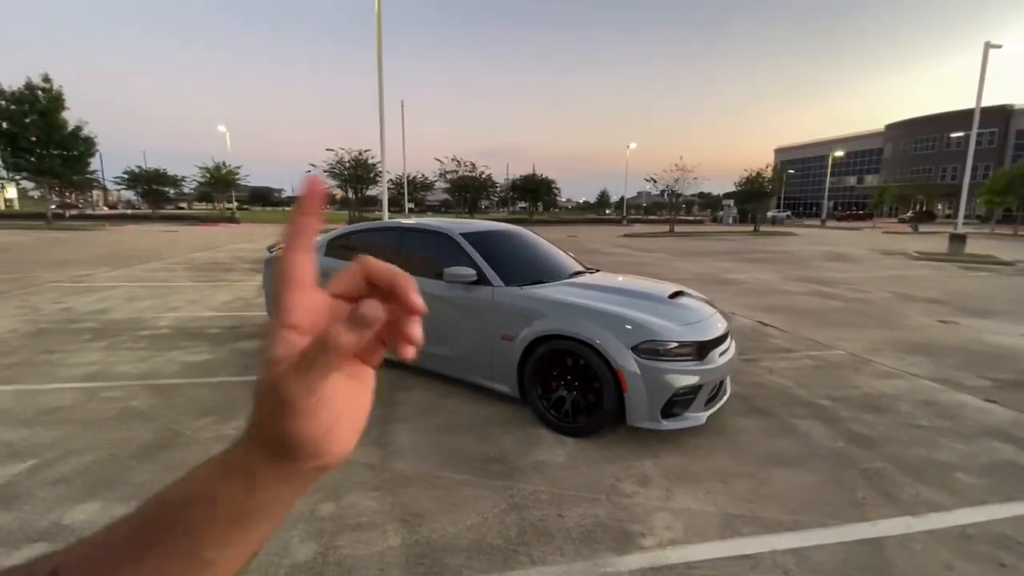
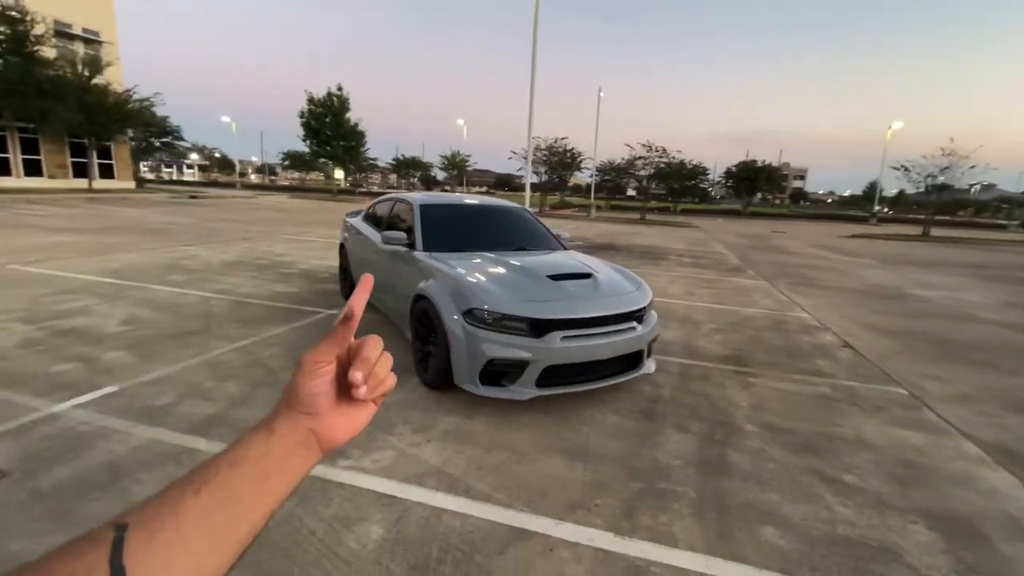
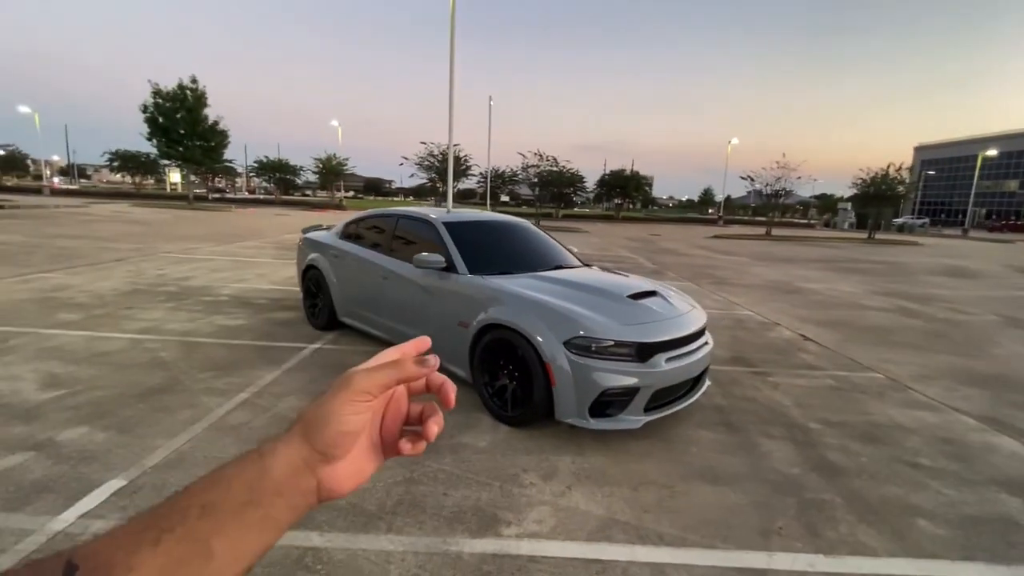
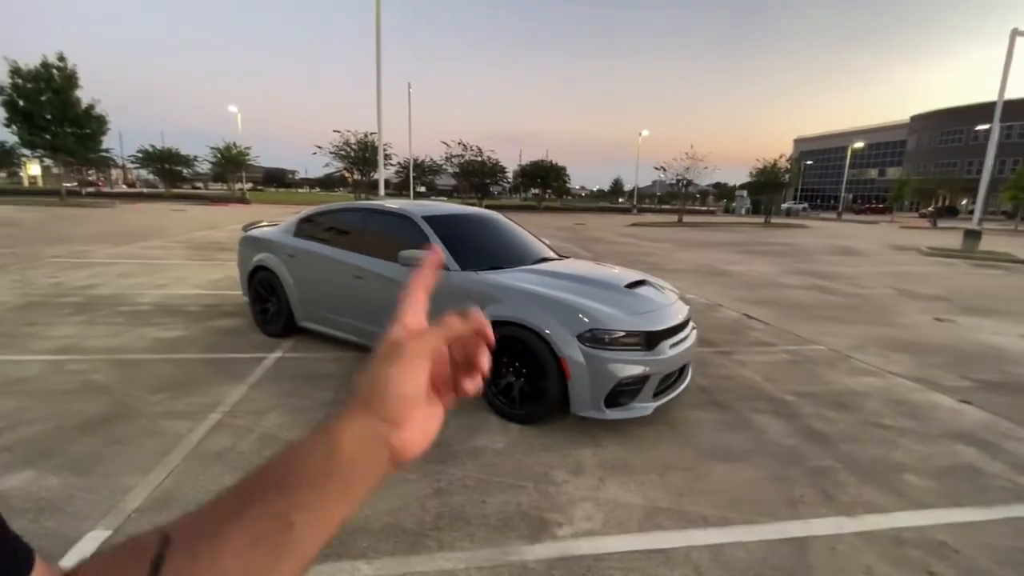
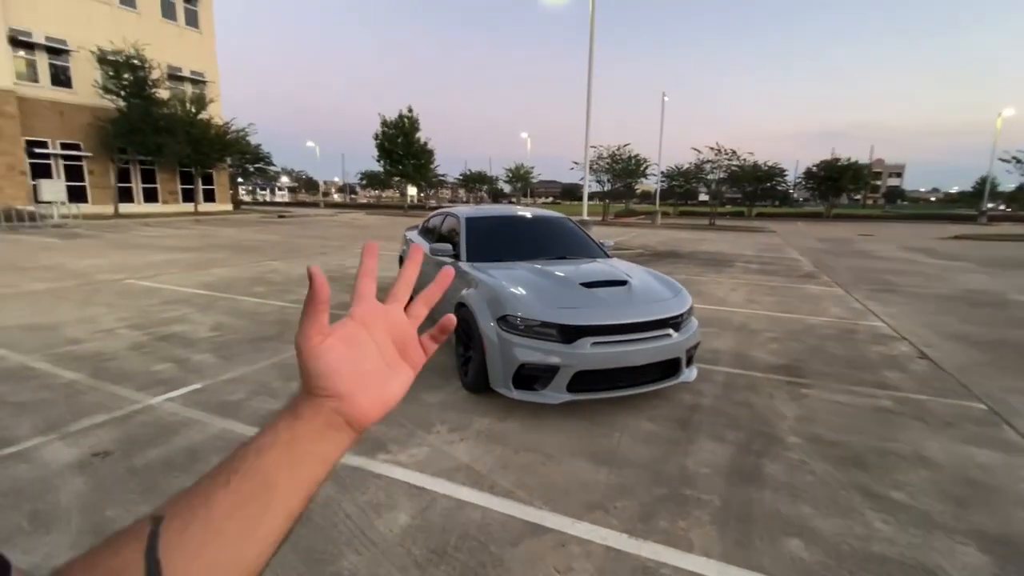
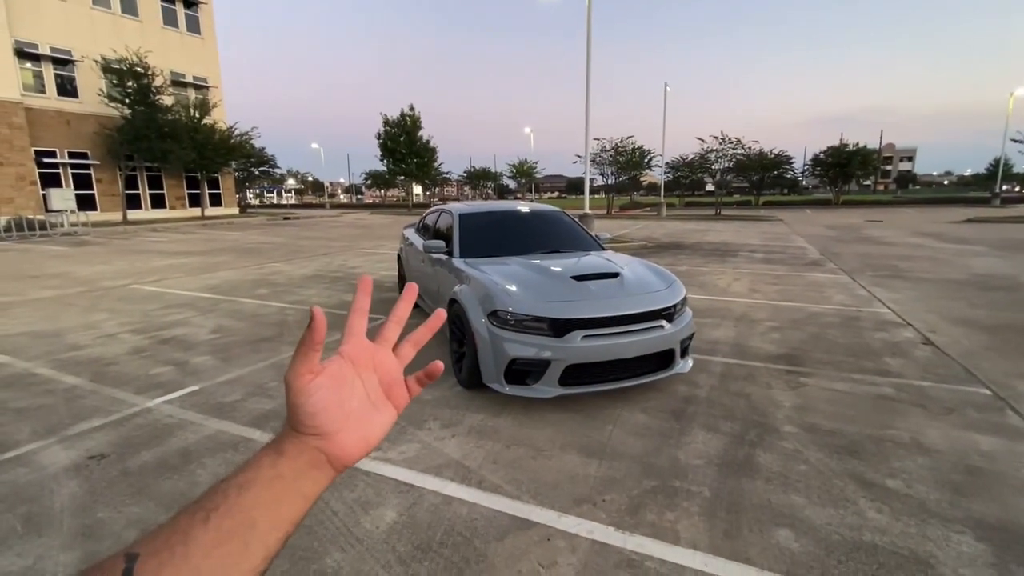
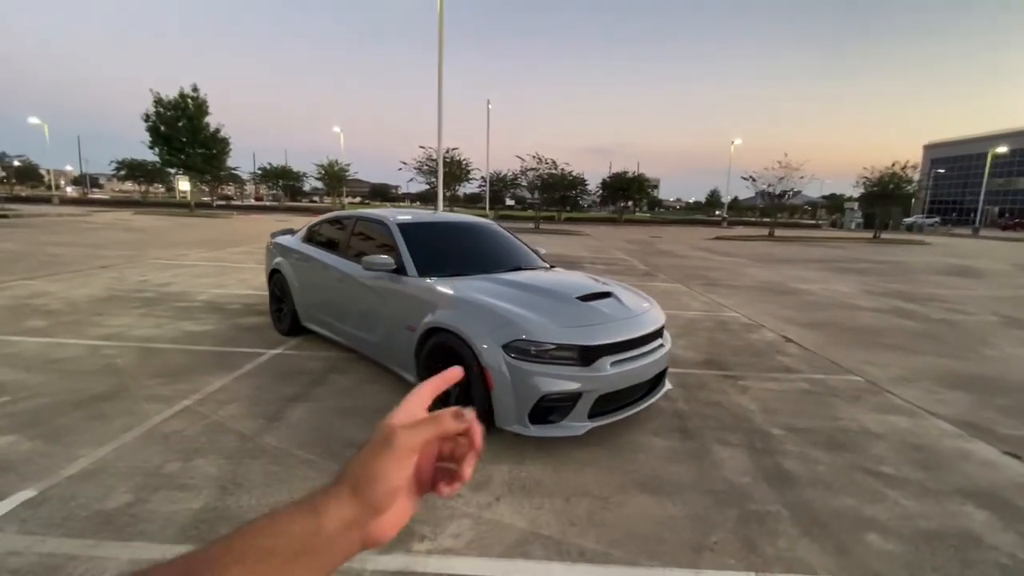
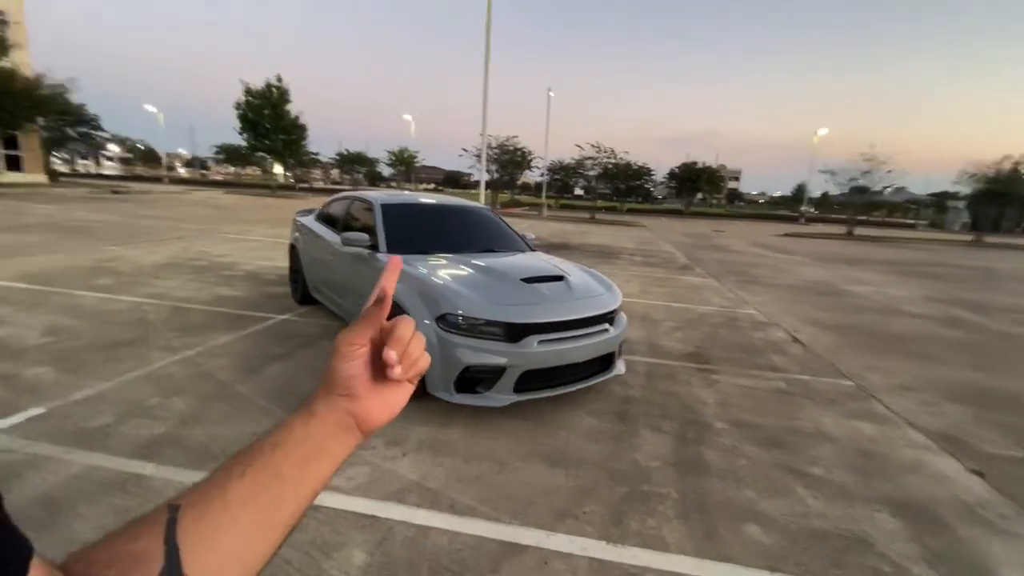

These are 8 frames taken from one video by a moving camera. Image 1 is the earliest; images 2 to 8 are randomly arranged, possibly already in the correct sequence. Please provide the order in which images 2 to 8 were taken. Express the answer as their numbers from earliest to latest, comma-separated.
4, 3, 7, 8, 2, 5, 6
